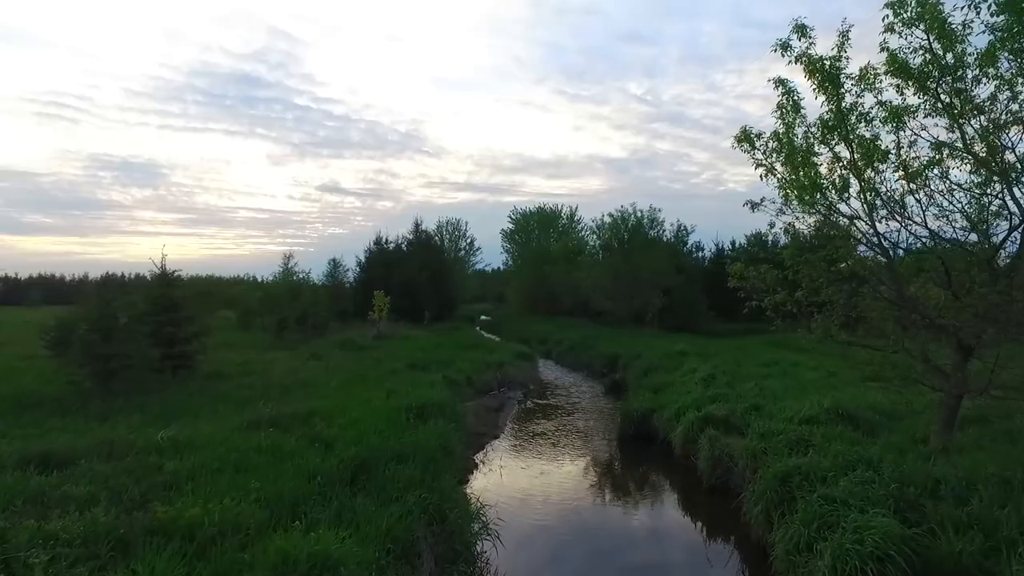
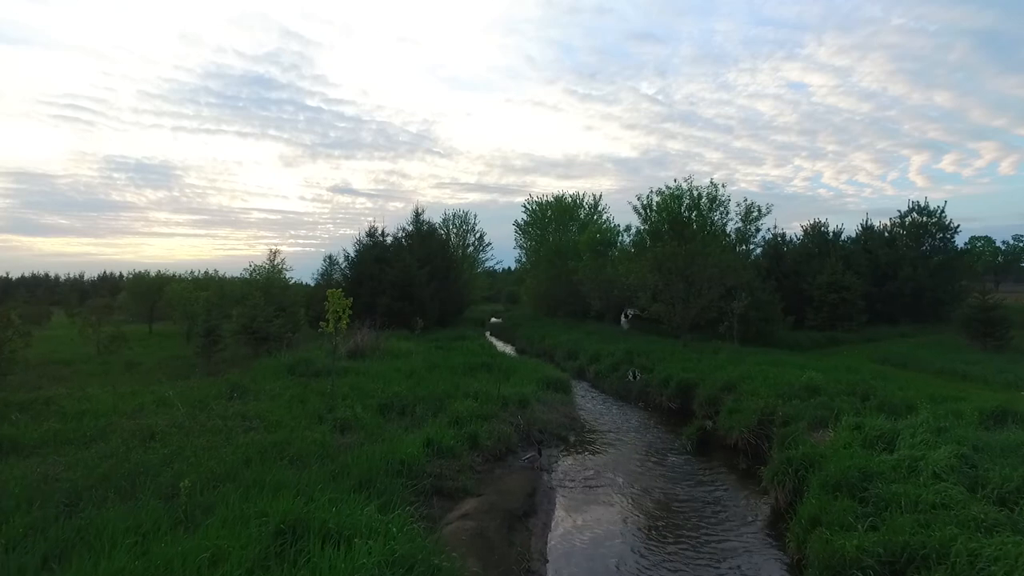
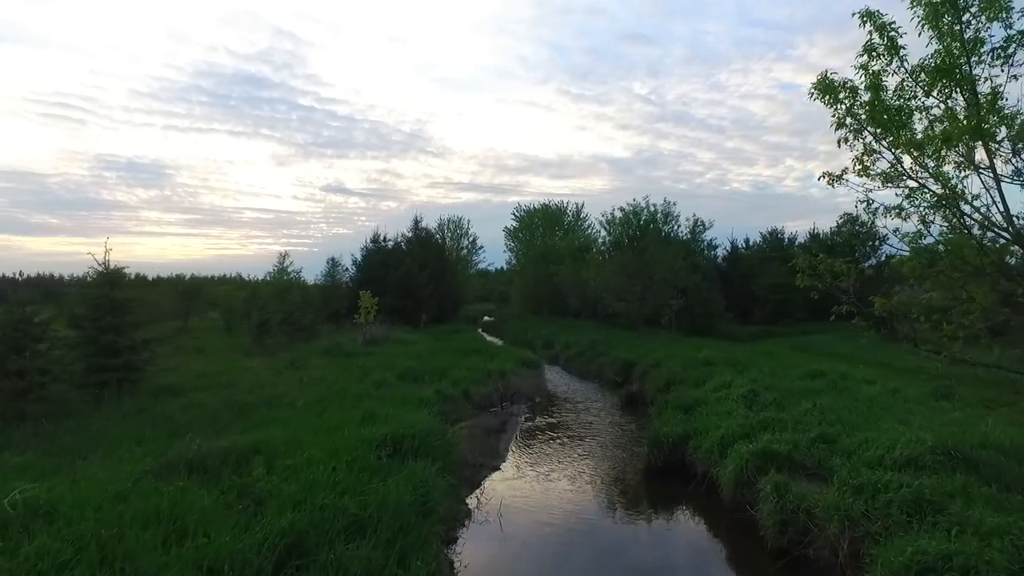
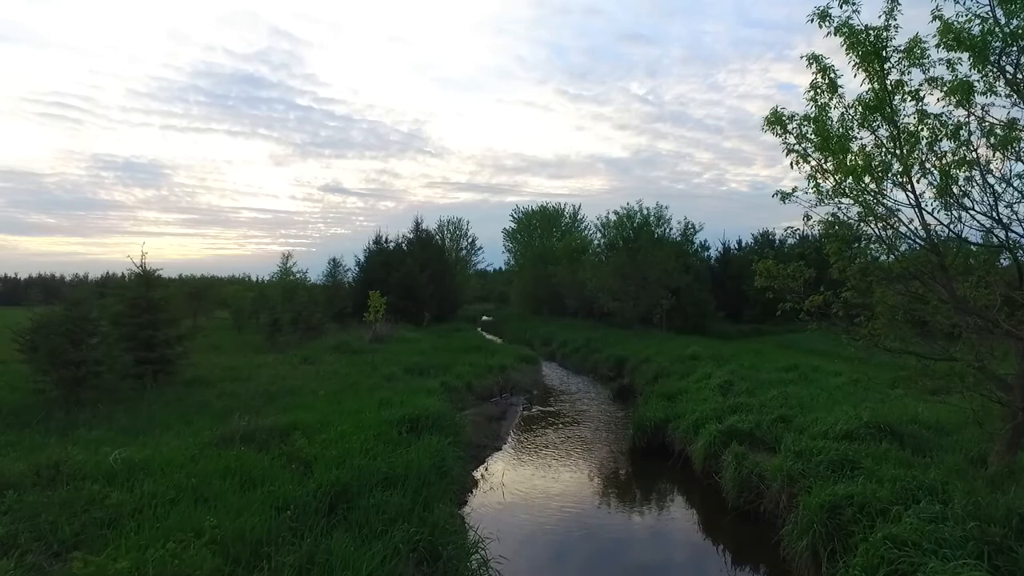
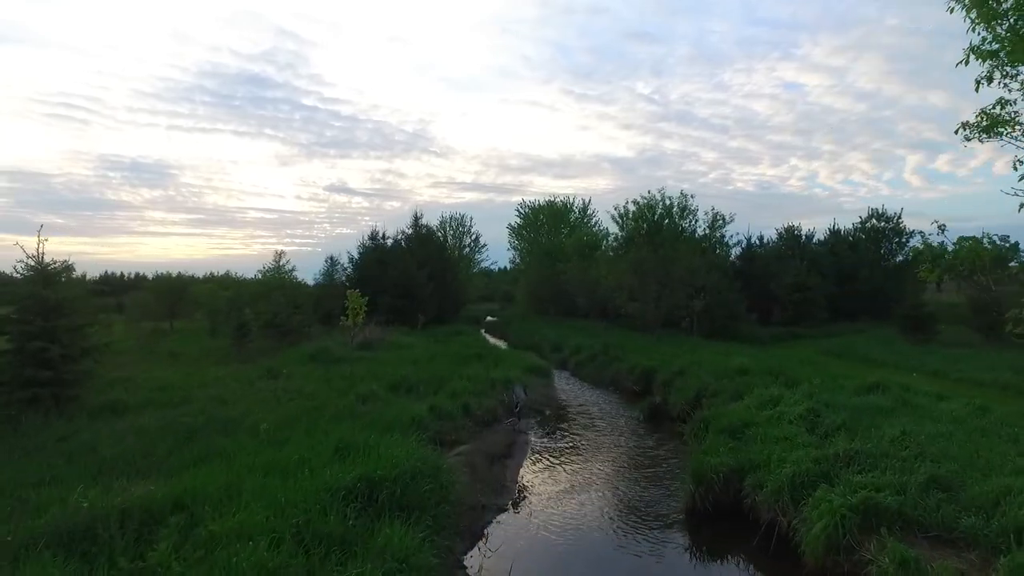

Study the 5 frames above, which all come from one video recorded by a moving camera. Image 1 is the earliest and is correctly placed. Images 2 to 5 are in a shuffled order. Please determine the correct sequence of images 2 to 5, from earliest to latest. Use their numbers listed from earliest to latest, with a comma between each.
4, 3, 5, 2
